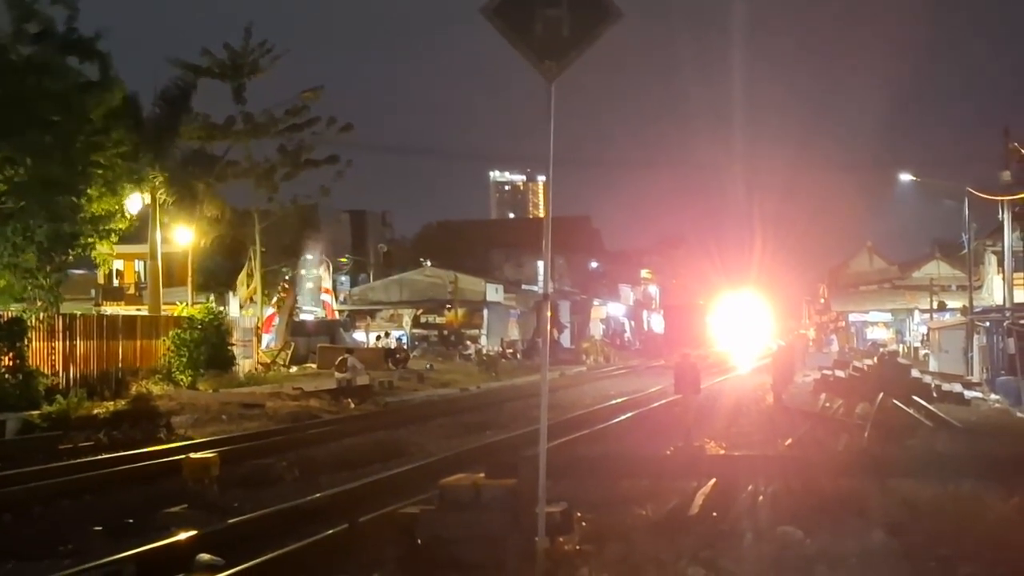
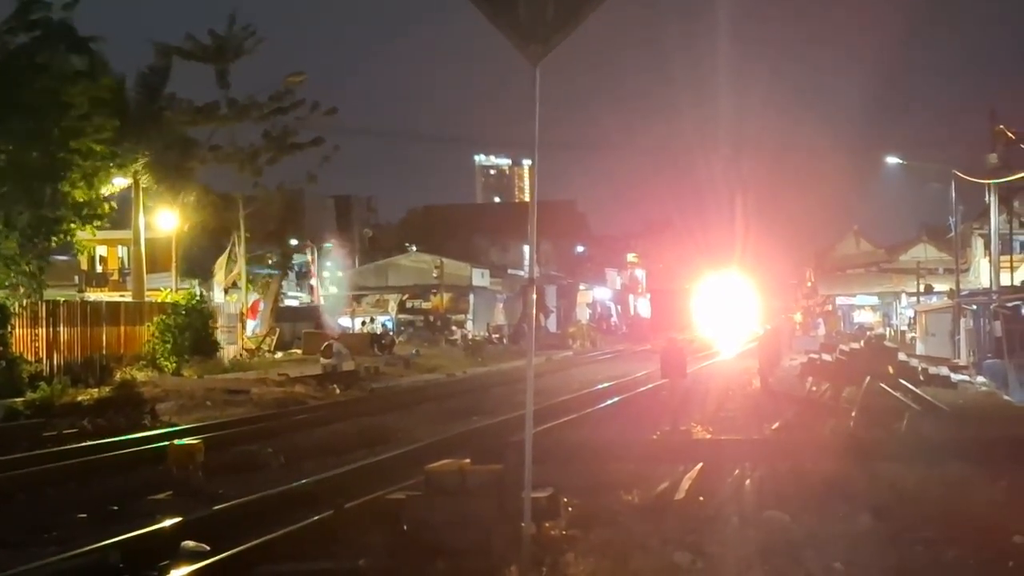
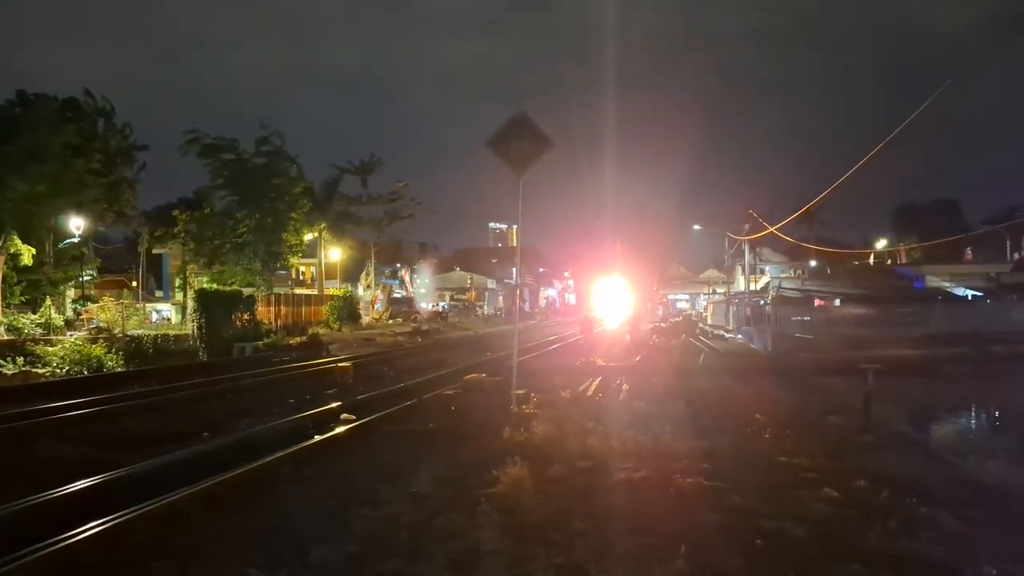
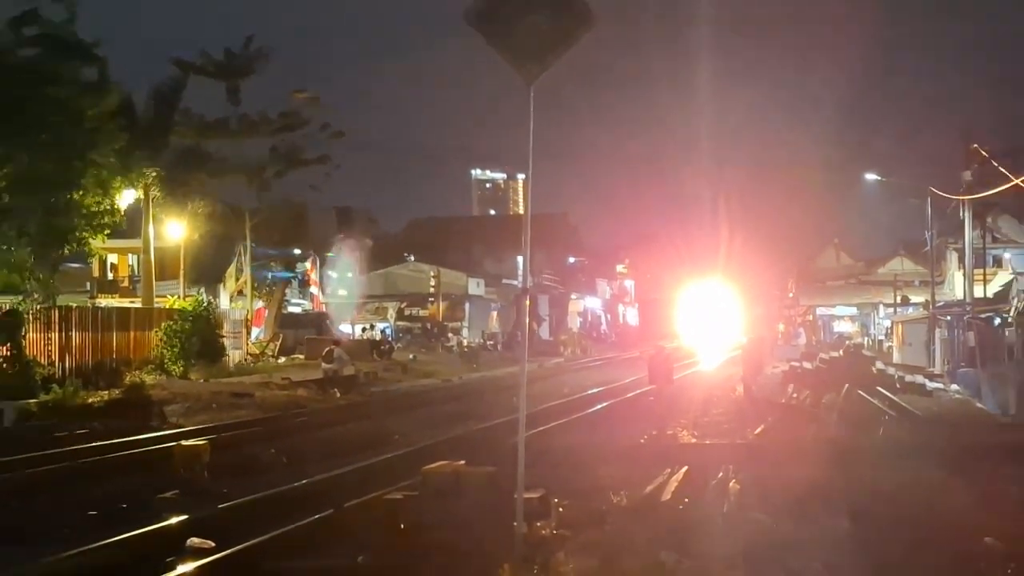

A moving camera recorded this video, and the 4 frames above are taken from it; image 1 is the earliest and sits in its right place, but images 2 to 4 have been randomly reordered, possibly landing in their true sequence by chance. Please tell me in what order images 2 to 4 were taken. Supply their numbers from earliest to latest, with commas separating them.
2, 4, 3
